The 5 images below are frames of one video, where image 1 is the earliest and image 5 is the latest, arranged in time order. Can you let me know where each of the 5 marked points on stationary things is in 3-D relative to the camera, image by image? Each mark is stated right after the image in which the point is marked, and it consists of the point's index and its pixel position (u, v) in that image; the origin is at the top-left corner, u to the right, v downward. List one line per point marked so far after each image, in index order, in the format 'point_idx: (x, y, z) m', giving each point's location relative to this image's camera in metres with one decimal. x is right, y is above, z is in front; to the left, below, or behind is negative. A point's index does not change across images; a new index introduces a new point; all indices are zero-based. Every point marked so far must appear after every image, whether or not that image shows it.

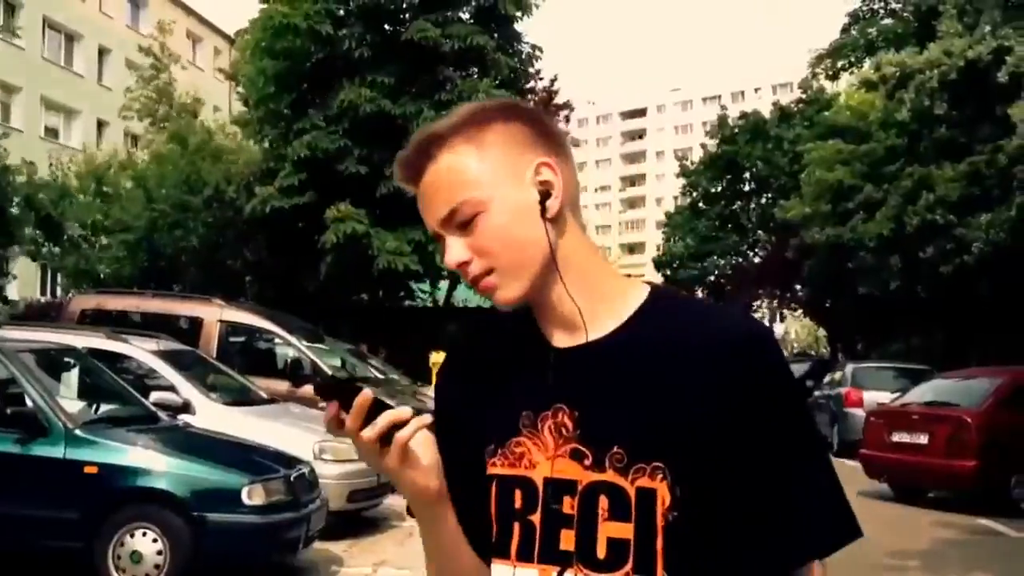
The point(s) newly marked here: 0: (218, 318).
0: (-3.2, -0.3, +12.8) m
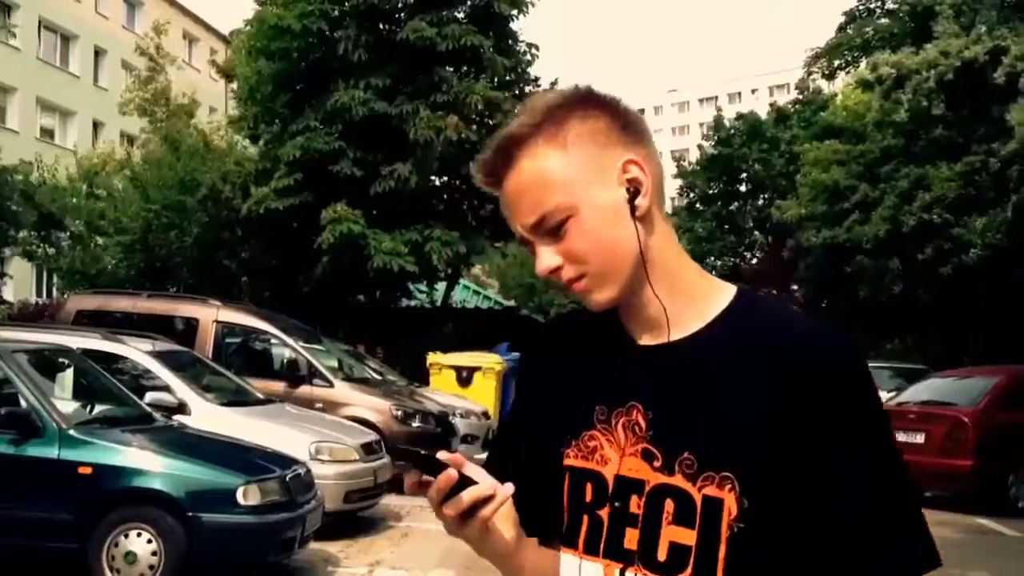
0: (-3.2, -0.3, +12.8) m
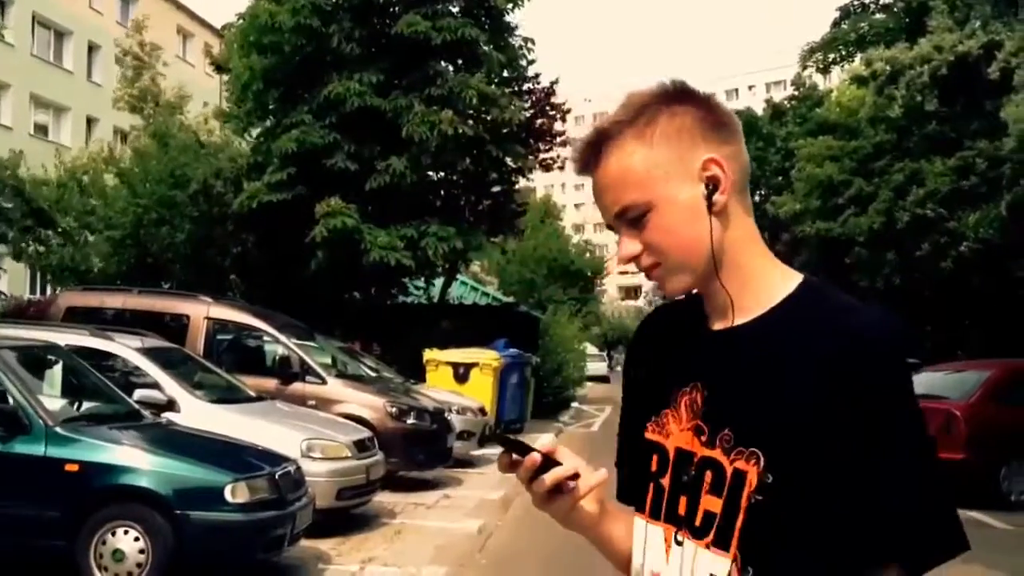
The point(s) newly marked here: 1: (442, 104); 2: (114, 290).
0: (-3.3, -0.3, +12.7) m
1: (-1.1, +2.9, +18.6) m
2: (-4.5, 0.0, +13.4) m
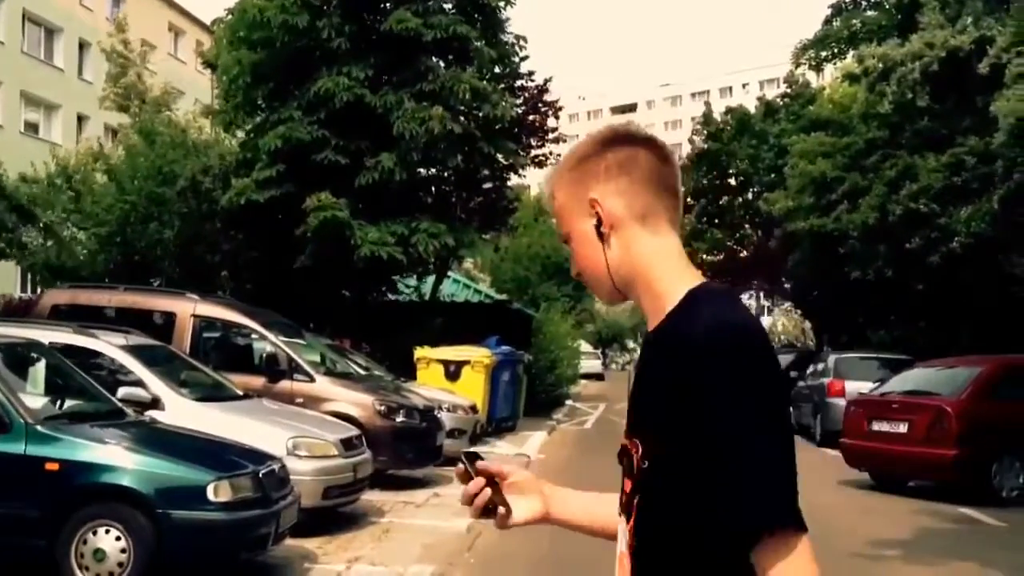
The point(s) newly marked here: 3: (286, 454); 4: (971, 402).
0: (-3.4, -0.3, +12.6) m
1: (-1.2, +2.9, +18.5) m
2: (-4.6, 0.0, +13.3) m
3: (-1.8, -1.3, +9.5) m
4: (+4.6, -1.1, +12.0) m
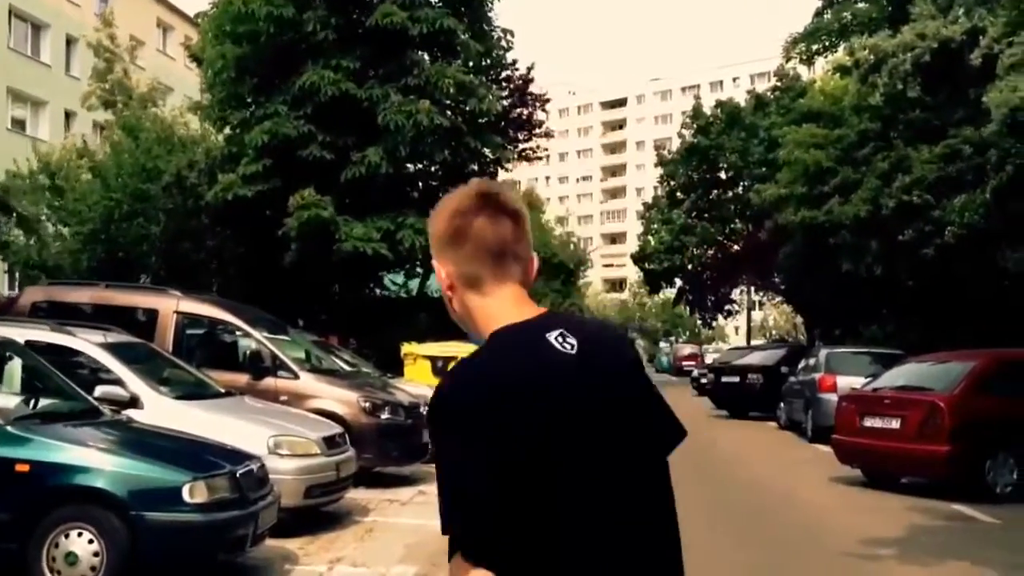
0: (-3.5, -0.2, +12.4) m
1: (-1.4, +3.0, +18.3) m
2: (-4.7, 0.0, +13.1) m
3: (-1.9, -1.3, +9.4) m
4: (+4.5, -1.1, +11.9) m
